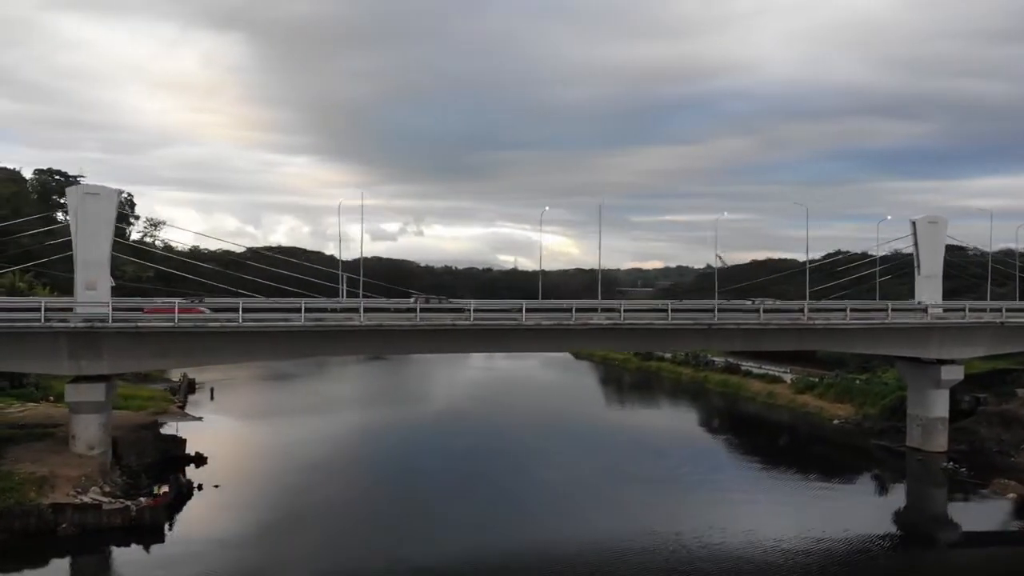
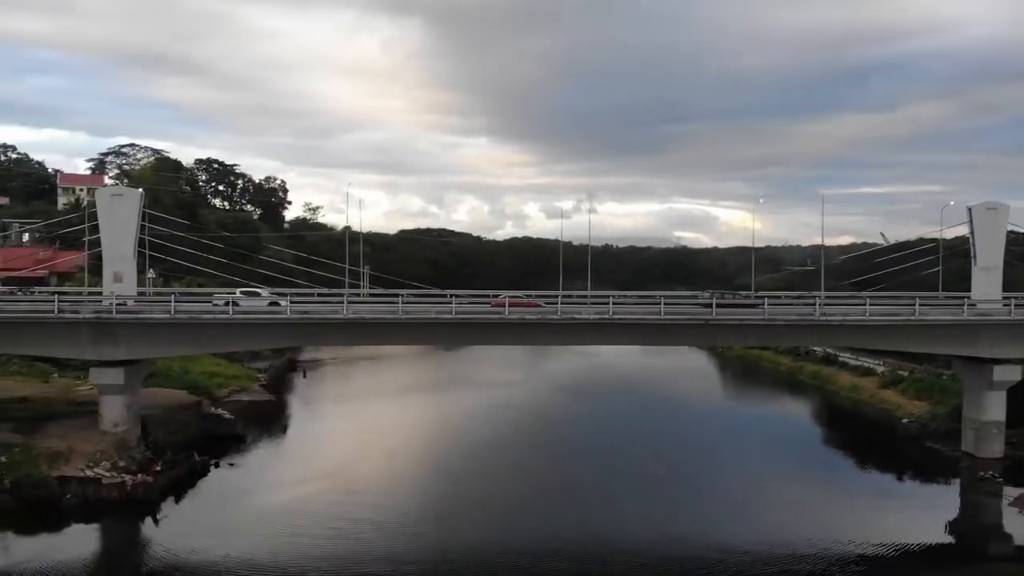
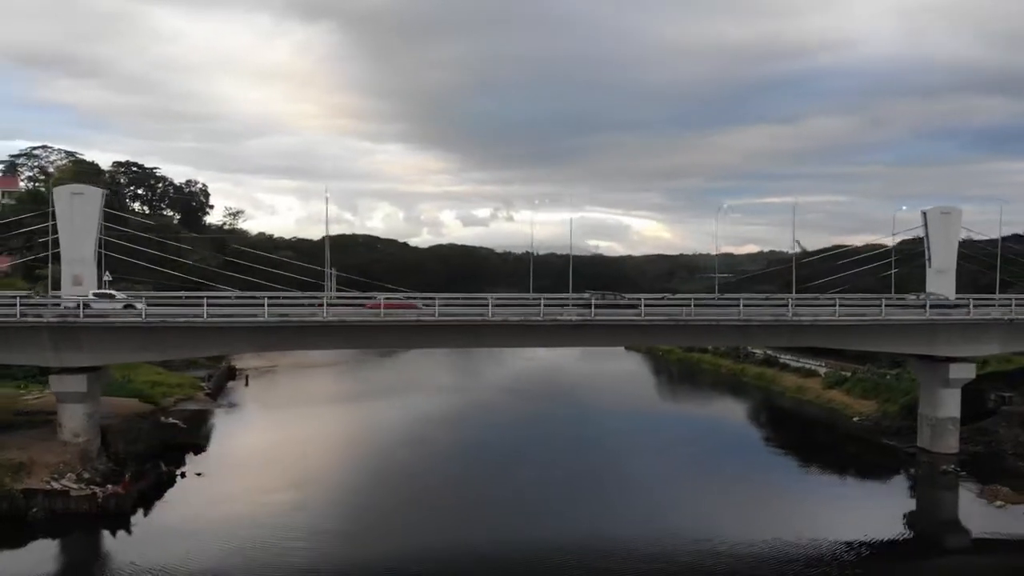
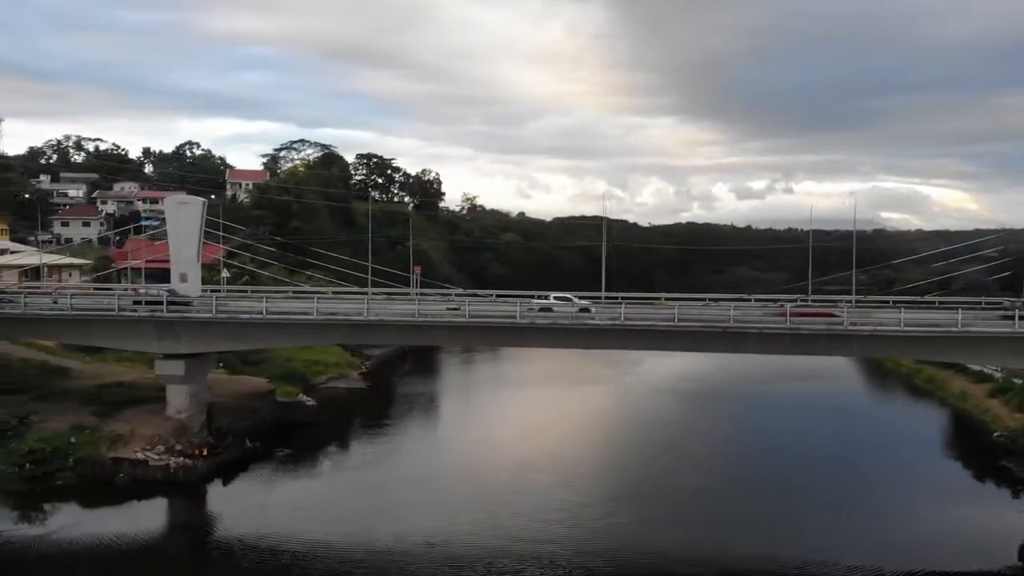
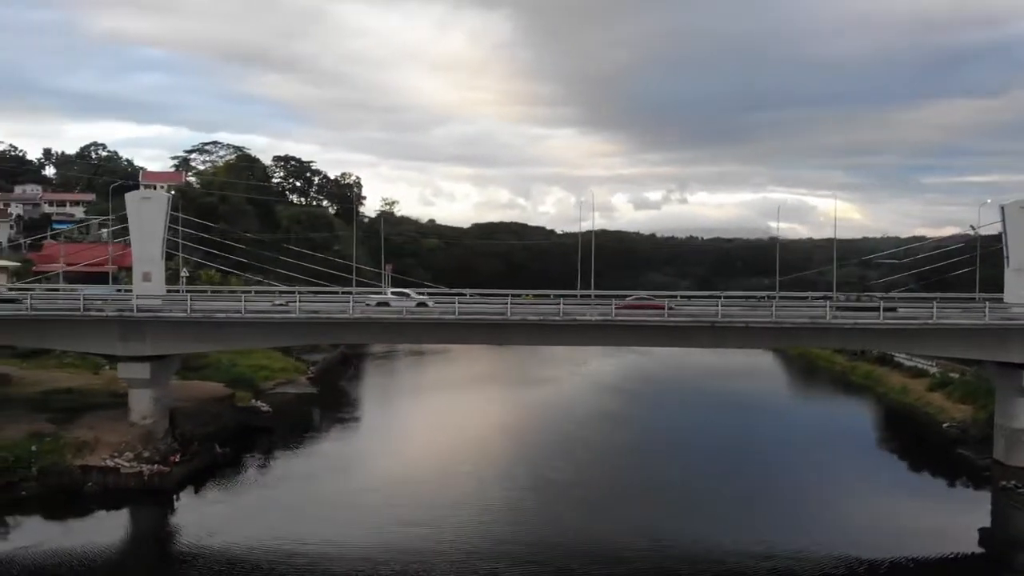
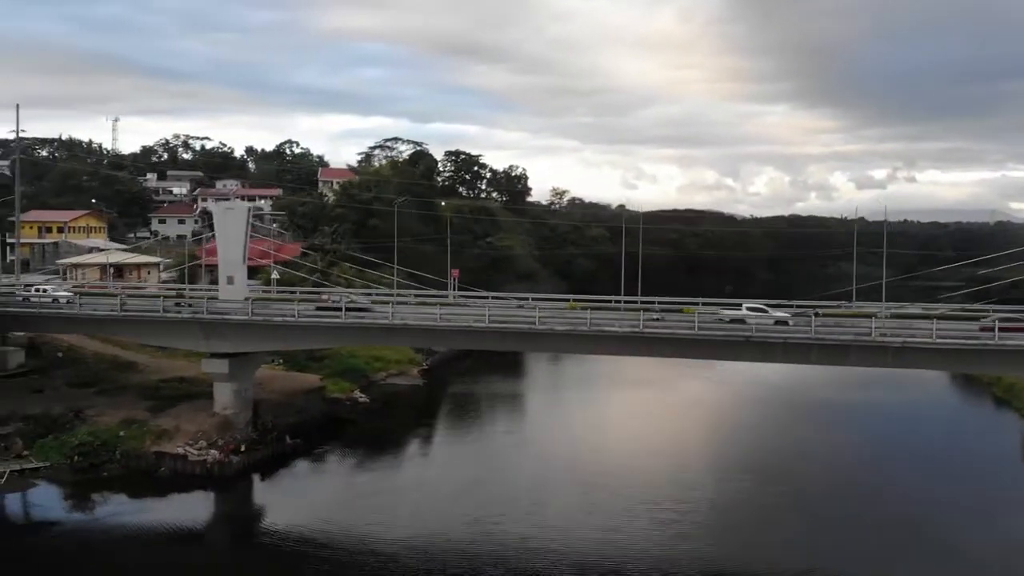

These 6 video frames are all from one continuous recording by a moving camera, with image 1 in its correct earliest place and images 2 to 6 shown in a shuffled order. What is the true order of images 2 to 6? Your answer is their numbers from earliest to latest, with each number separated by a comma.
3, 2, 5, 4, 6
